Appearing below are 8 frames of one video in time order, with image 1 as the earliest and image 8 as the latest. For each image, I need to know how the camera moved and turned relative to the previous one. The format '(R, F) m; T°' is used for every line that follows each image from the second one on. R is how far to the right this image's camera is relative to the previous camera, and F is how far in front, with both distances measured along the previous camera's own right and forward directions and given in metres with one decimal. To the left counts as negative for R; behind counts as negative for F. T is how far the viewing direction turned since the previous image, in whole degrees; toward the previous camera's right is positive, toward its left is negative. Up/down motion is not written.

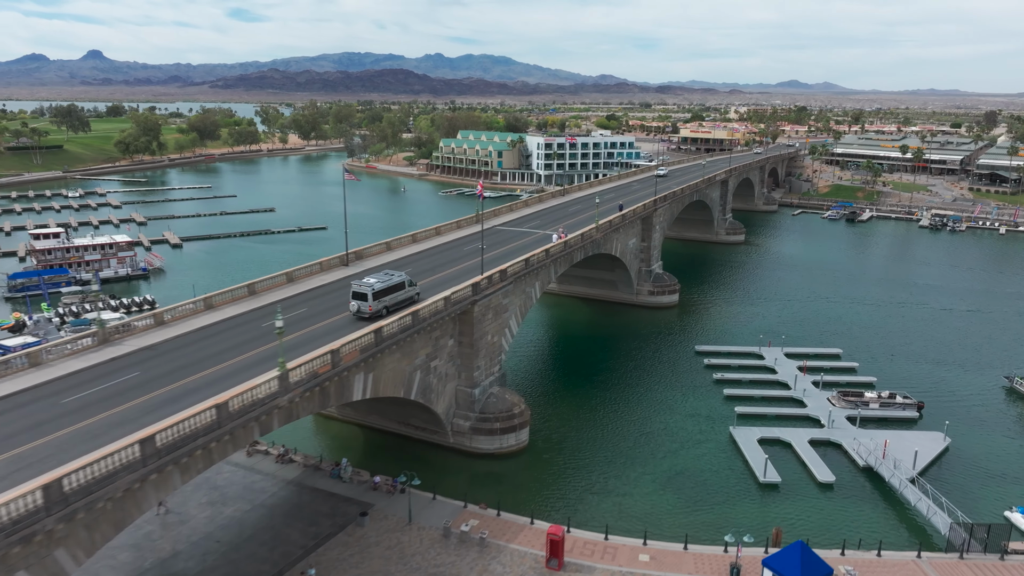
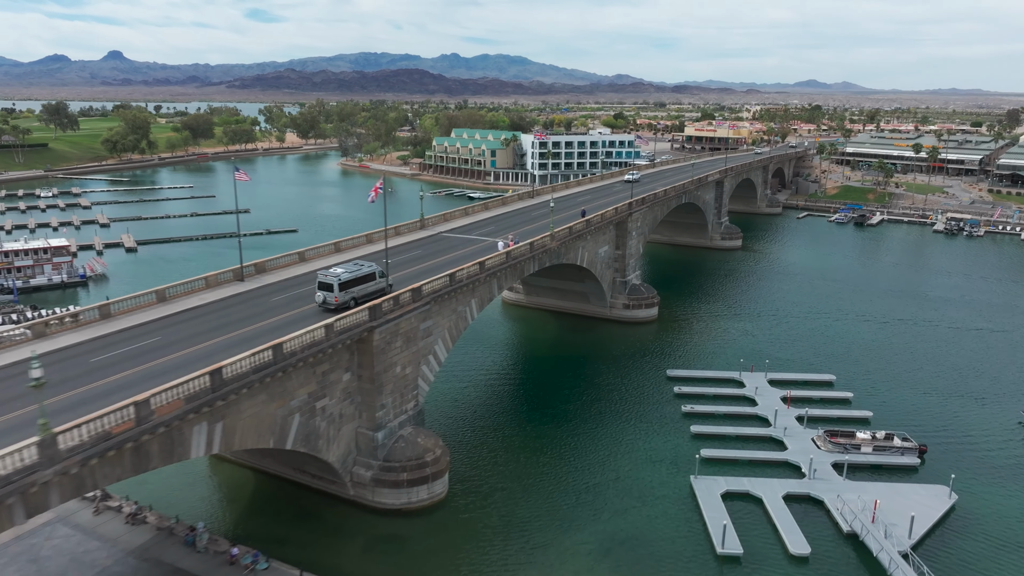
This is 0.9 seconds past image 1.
(+4.7, +6.6) m; -1°
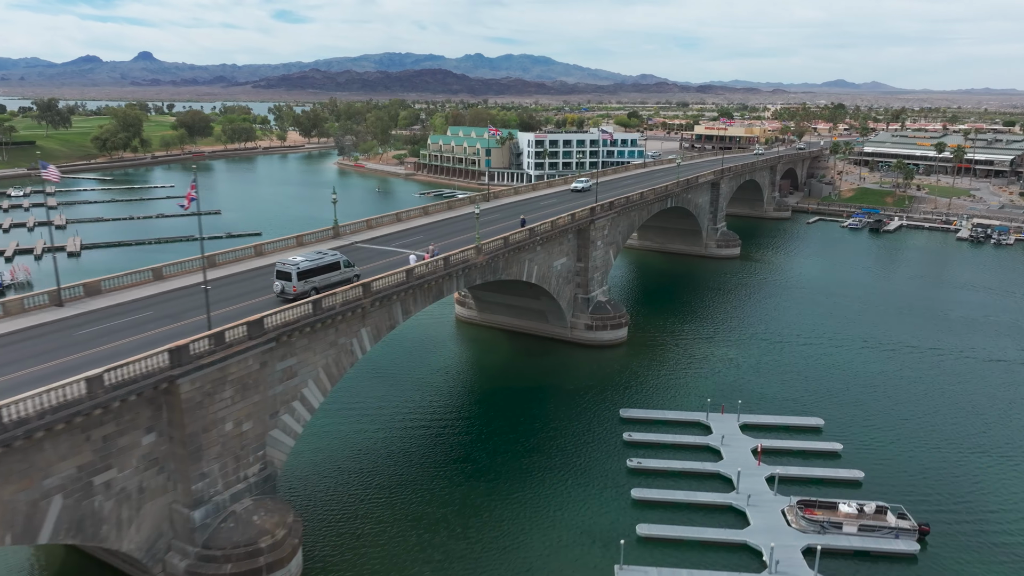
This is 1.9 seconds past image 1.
(+5.7, +7.9) m; -2°
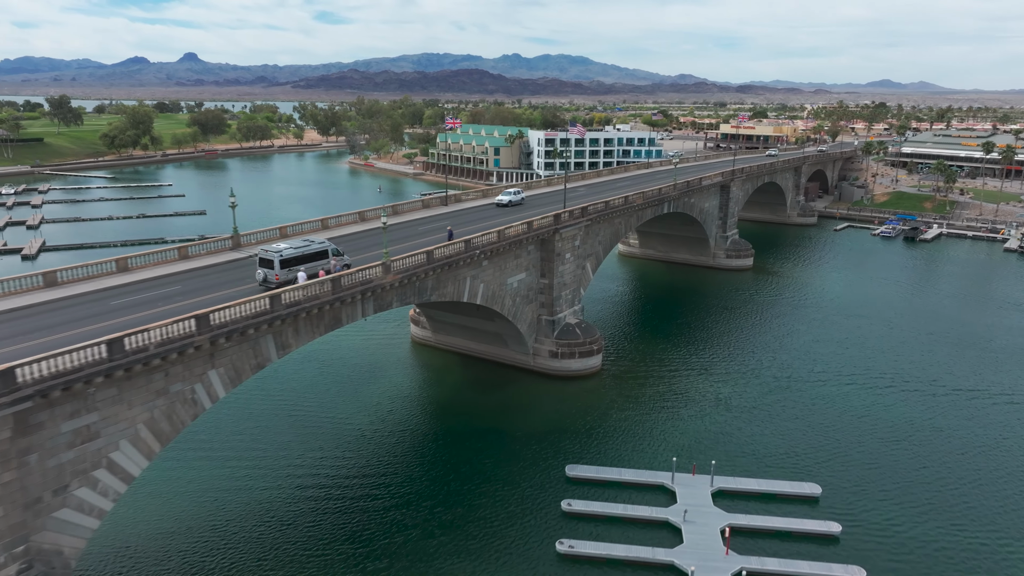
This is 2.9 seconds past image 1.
(+5.2, +7.7) m; -3°
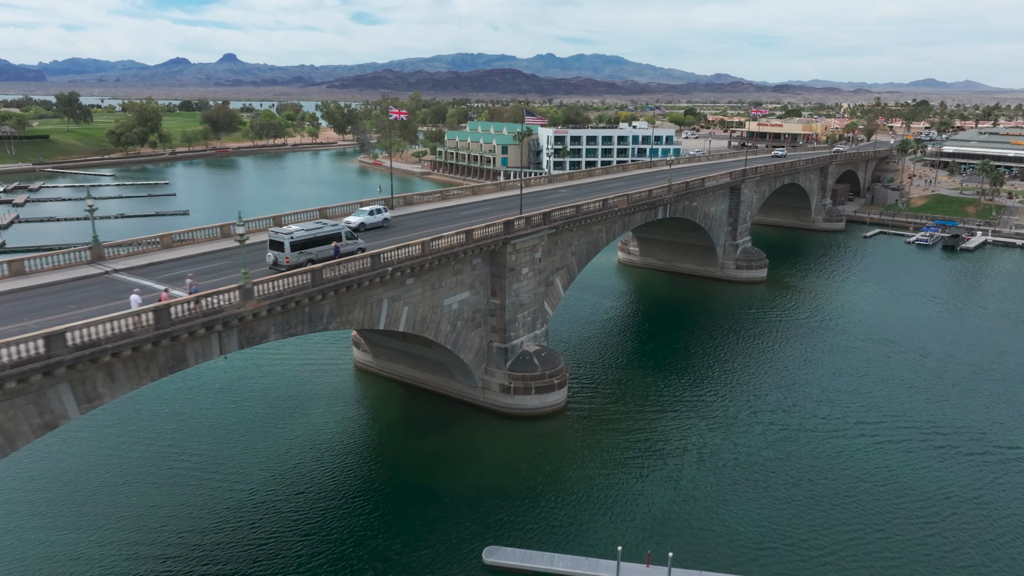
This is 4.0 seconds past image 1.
(+4.6, +7.6) m; -3°
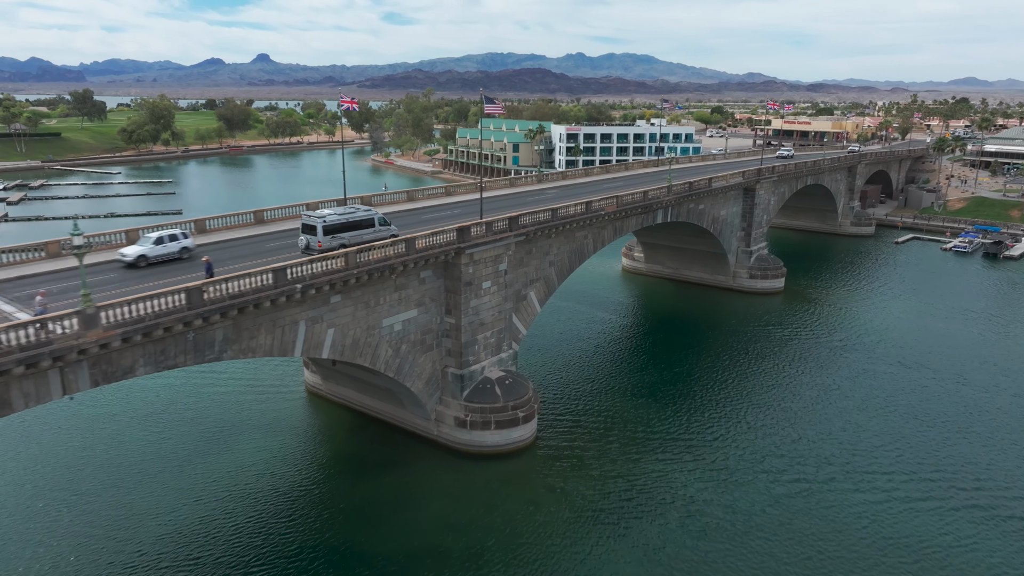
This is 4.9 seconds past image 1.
(+3.2, +5.5) m; -2°
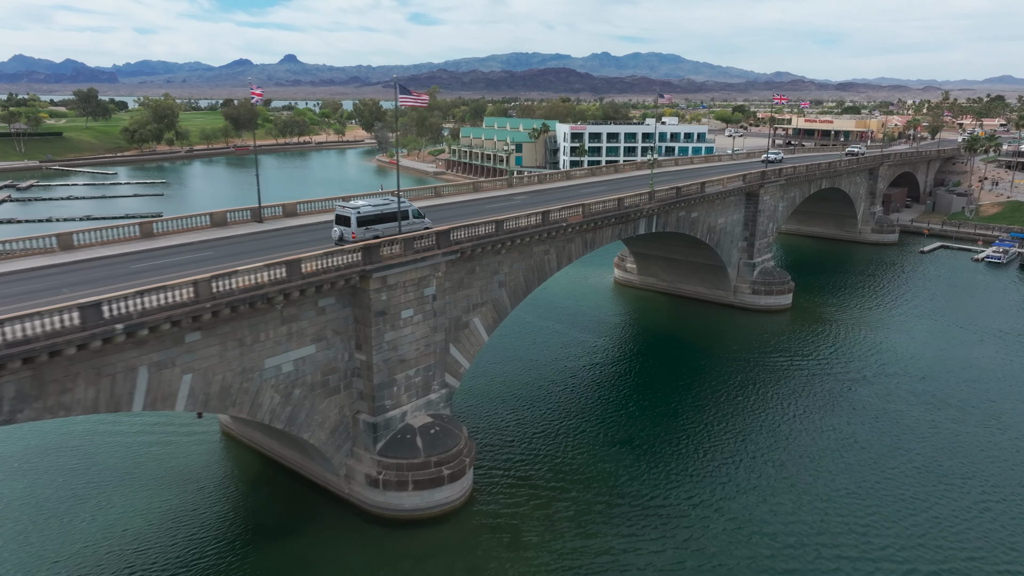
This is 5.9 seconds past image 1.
(+3.7, +5.8) m; -2°
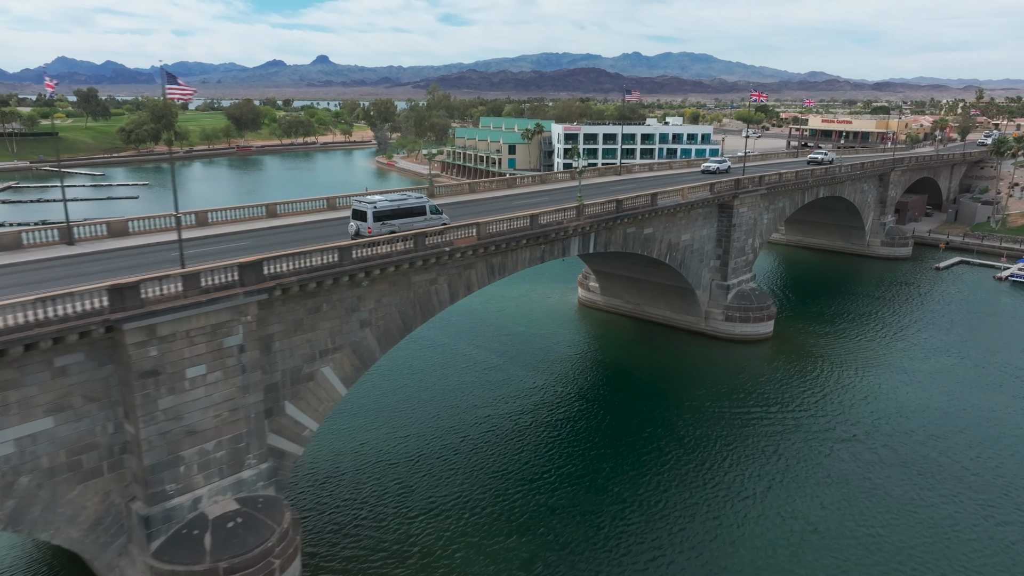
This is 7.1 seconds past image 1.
(+6.0, +6.8) m; -2°
